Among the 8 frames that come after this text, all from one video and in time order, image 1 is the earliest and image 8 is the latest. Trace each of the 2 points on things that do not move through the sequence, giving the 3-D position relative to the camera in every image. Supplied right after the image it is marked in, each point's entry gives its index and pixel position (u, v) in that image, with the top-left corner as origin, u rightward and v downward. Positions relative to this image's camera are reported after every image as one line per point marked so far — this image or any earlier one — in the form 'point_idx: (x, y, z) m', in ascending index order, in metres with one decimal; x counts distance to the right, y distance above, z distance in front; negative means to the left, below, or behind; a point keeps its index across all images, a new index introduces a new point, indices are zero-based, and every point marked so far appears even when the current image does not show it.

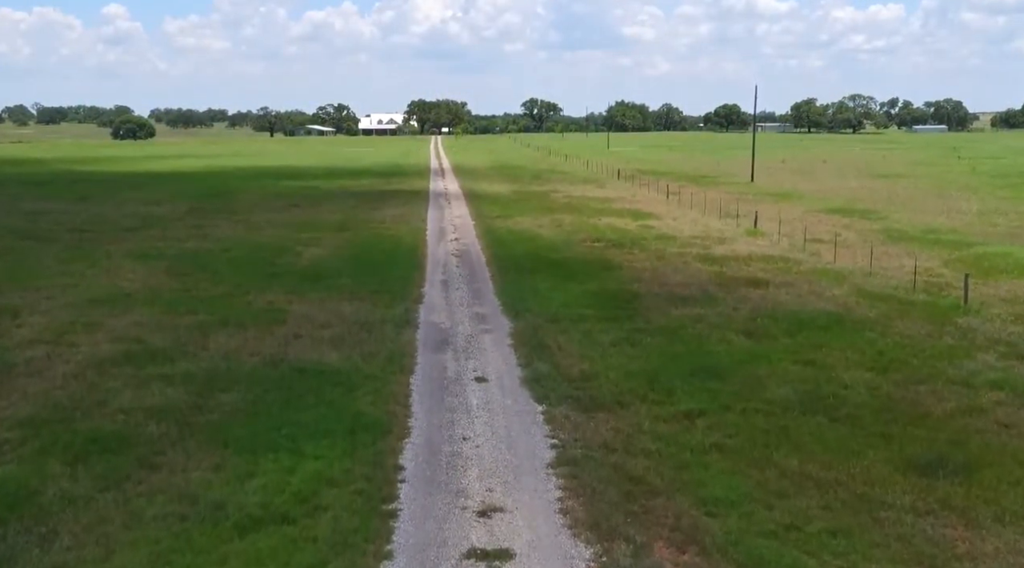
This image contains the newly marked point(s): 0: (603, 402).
0: (+1.4, -1.8, +15.7) m
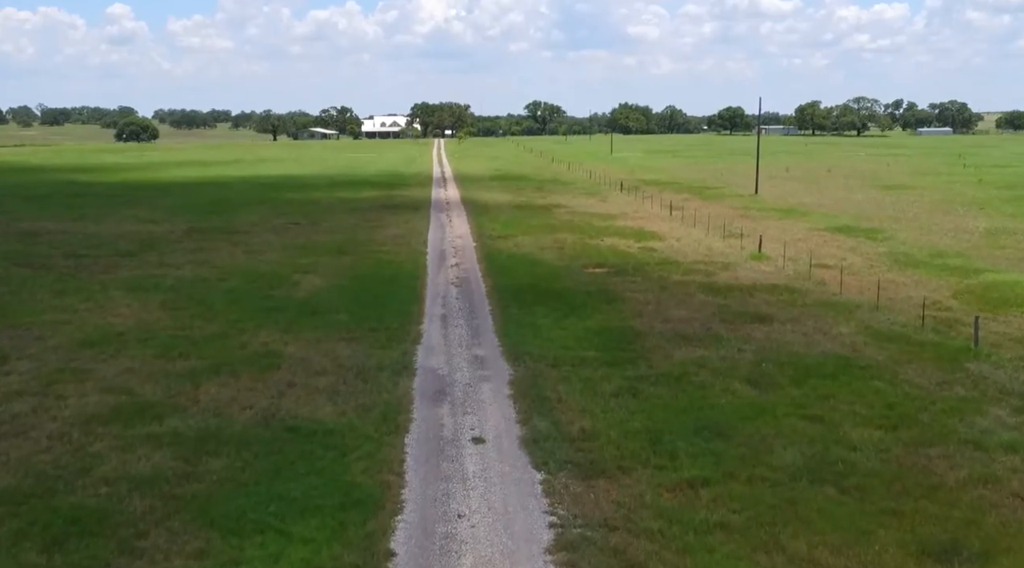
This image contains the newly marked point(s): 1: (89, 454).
0: (+1.4, -2.7, +15.2) m
1: (-6.4, -2.6, +15.4) m
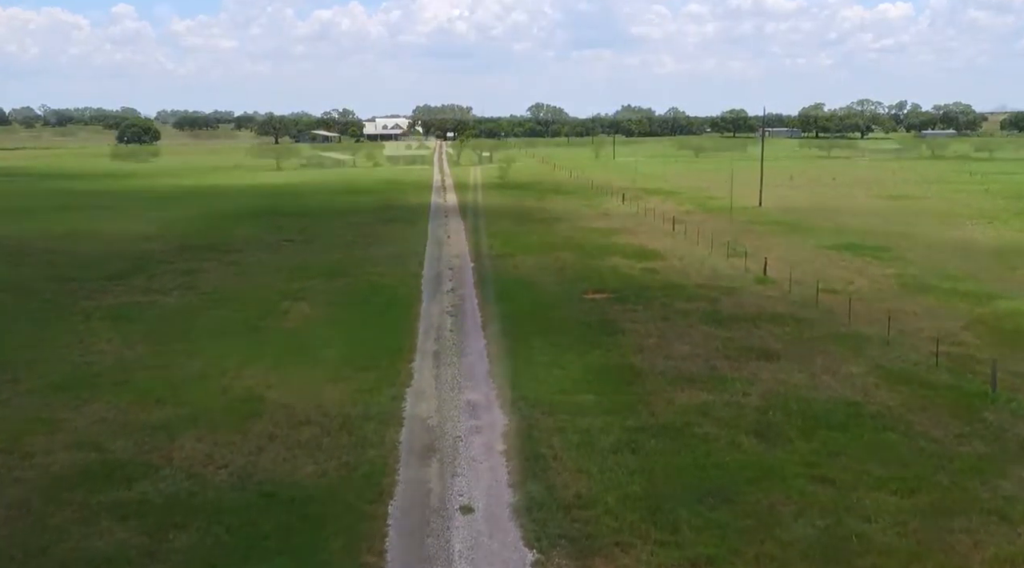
0: (+1.2, -3.6, +14.1) m
1: (-6.6, -3.4, +14.4) m
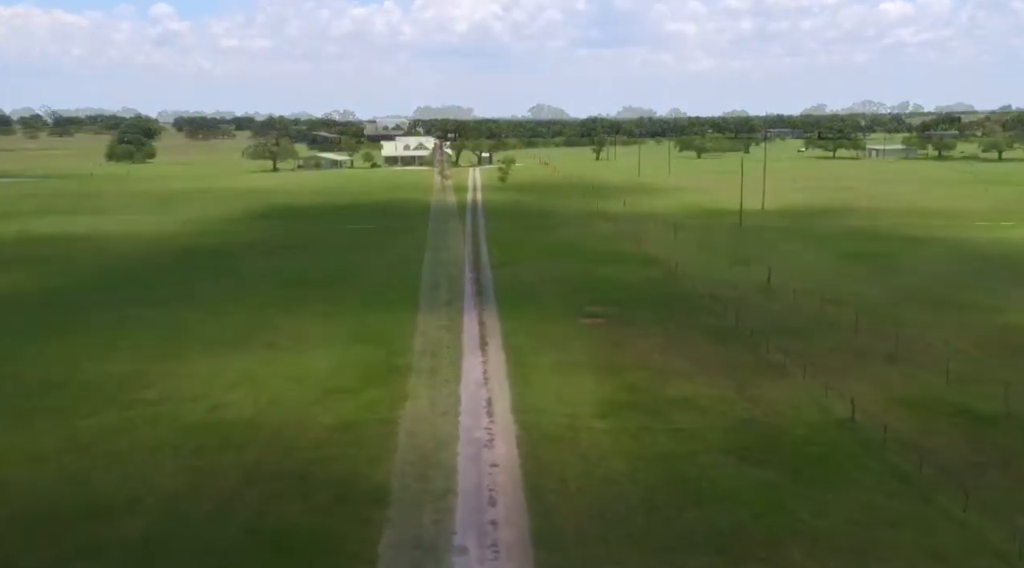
0: (-2.5, -4.0, +13.7) m
1: (-10.3, -3.8, +14.1) m
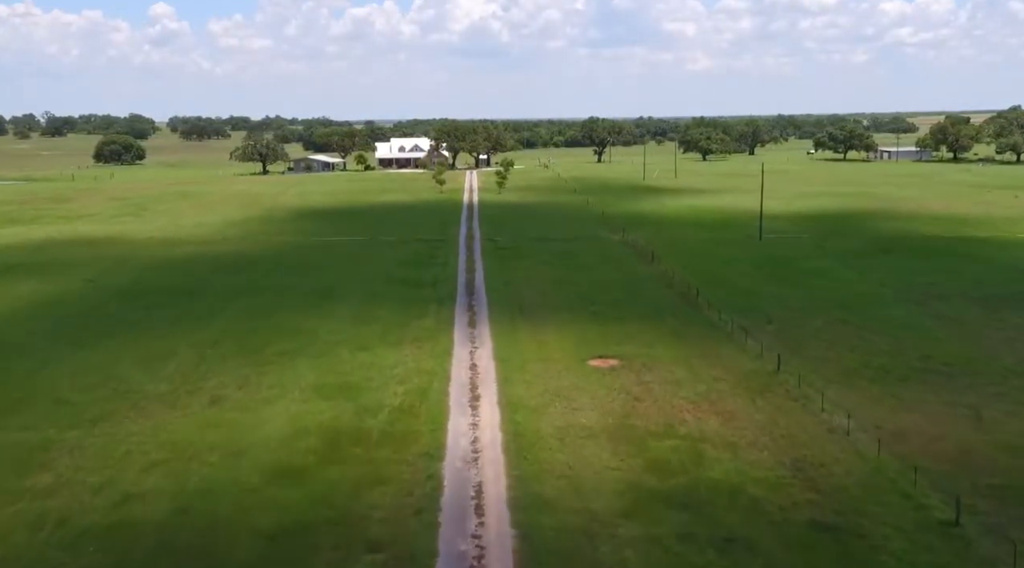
0: (-2.6, -5.1, +7.6) m
1: (-10.3, -5.0, +8.0) m
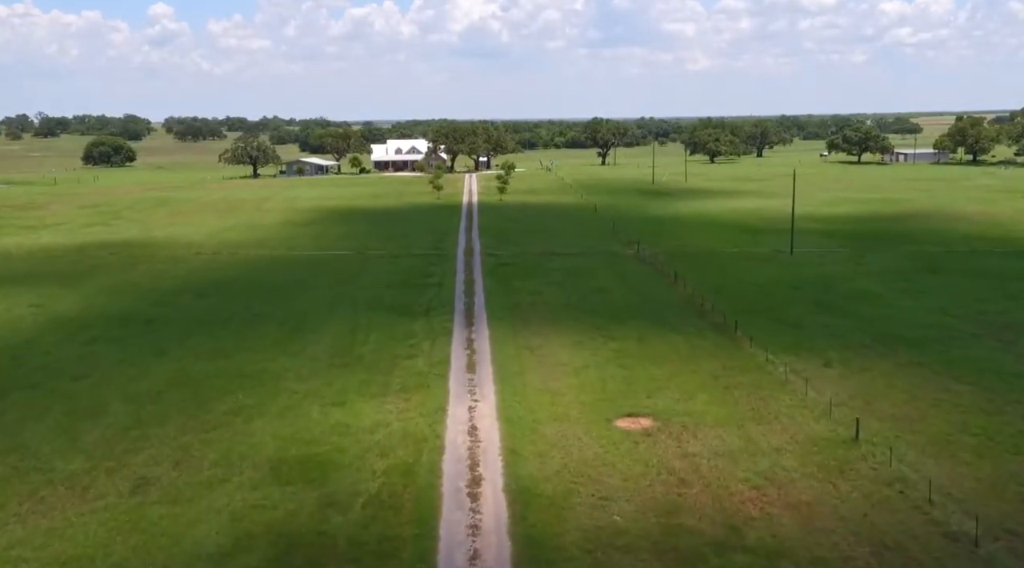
0: (-2.3, -6.2, +1.2) m
1: (-10.1, -6.1, +1.6) m
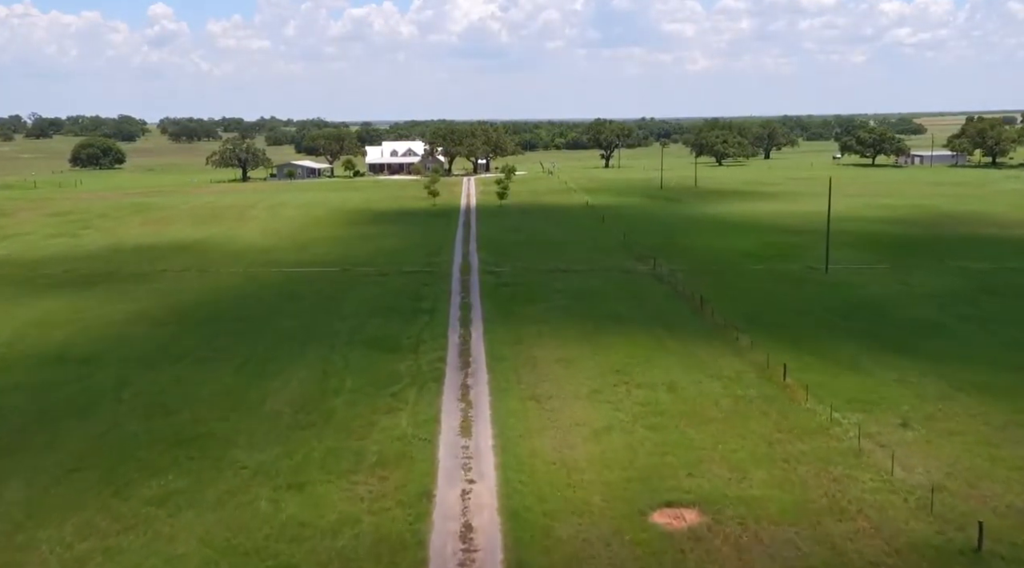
0: (-2.2, -7.3, -5.0) m
1: (-10.0, -7.1, -4.6) m
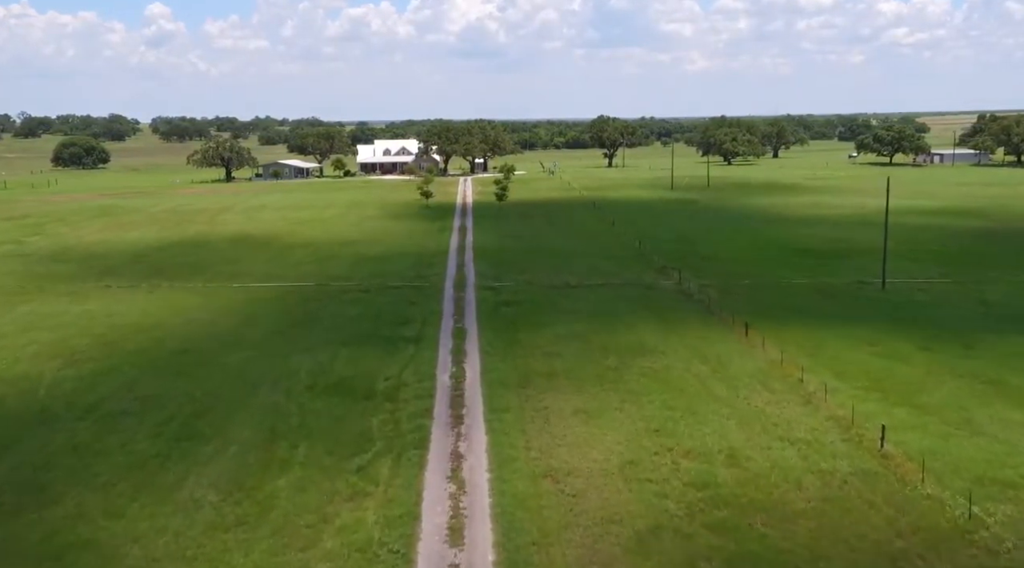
0: (-2.0, -8.1, -12.7) m
1: (-9.7, -7.9, -12.3) m
